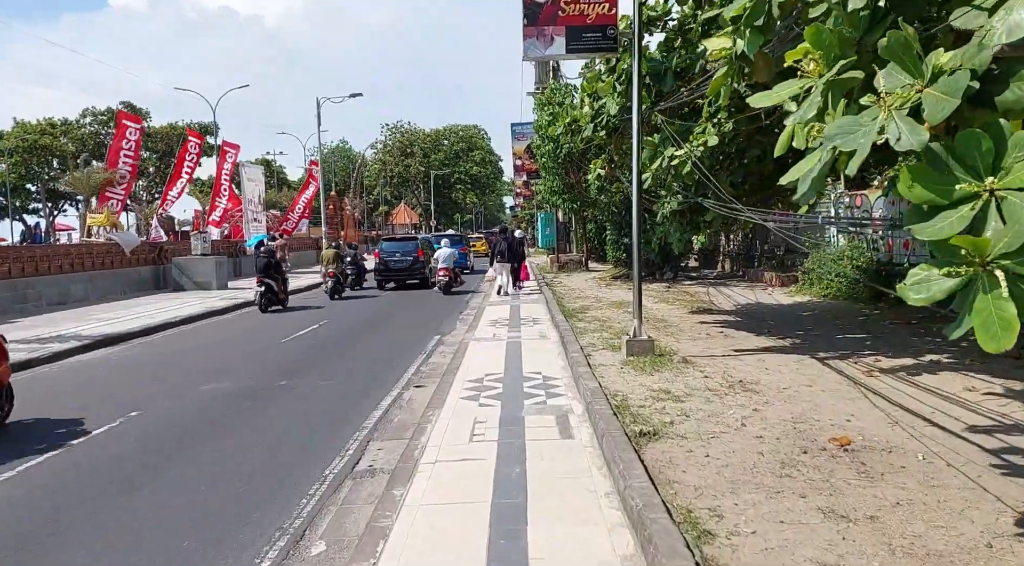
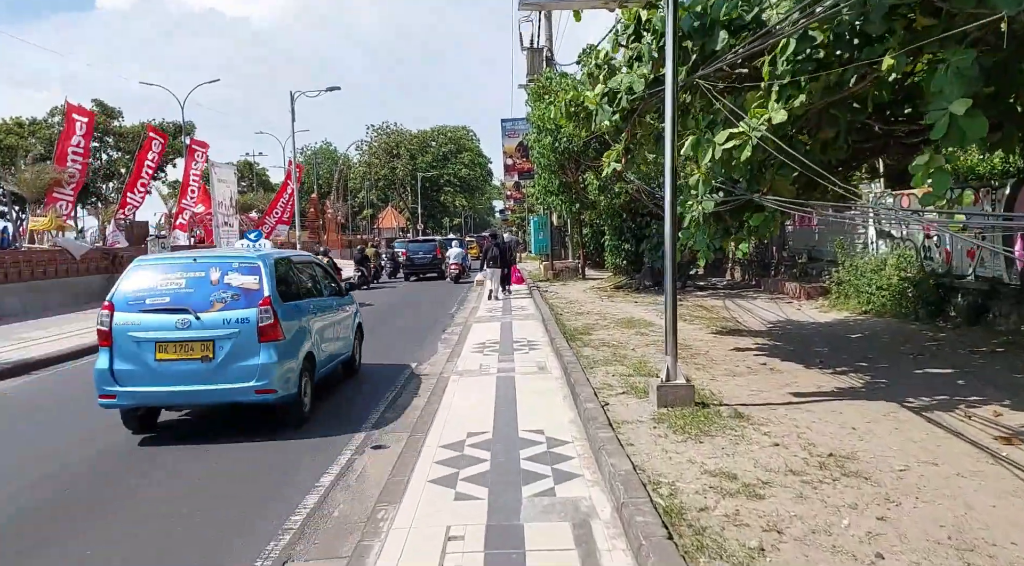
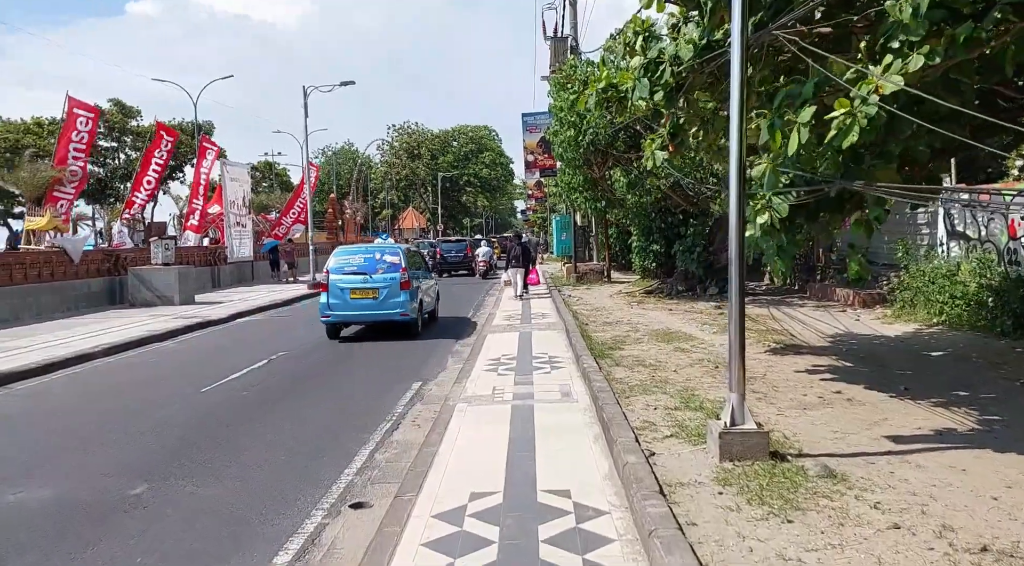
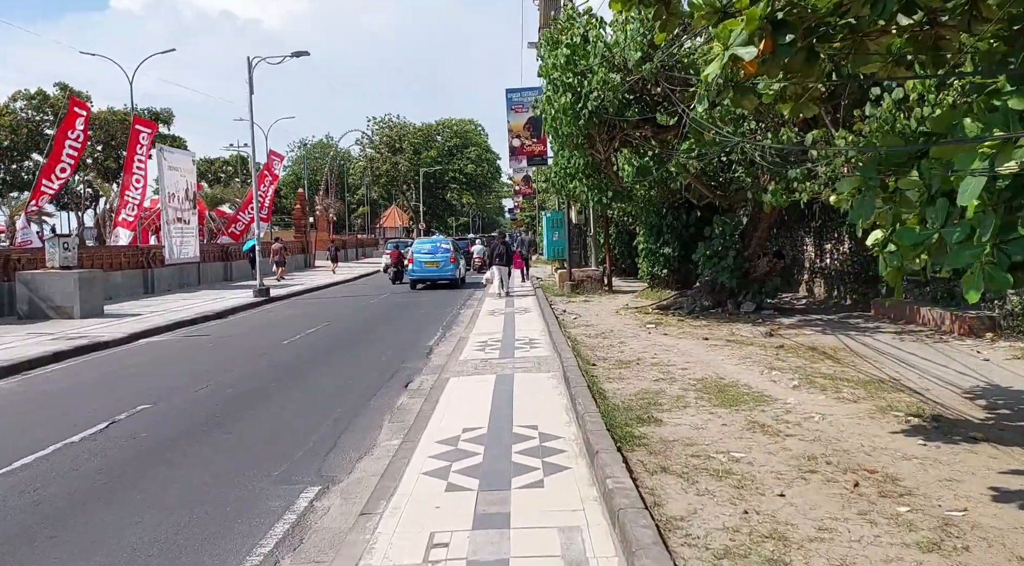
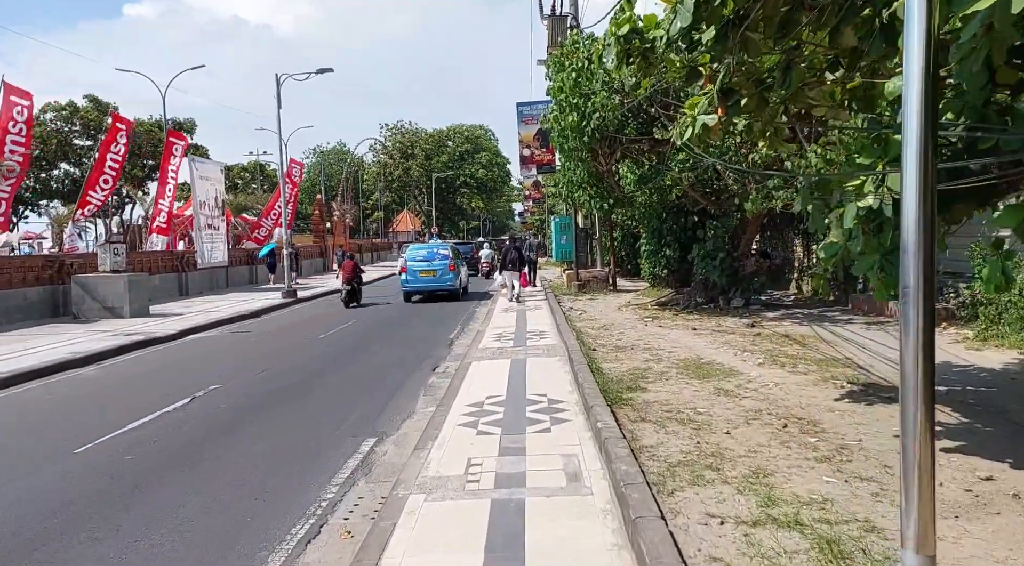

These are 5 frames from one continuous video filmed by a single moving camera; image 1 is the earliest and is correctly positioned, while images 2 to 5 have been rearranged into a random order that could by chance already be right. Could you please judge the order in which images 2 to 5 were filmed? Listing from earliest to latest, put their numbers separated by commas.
2, 3, 5, 4
